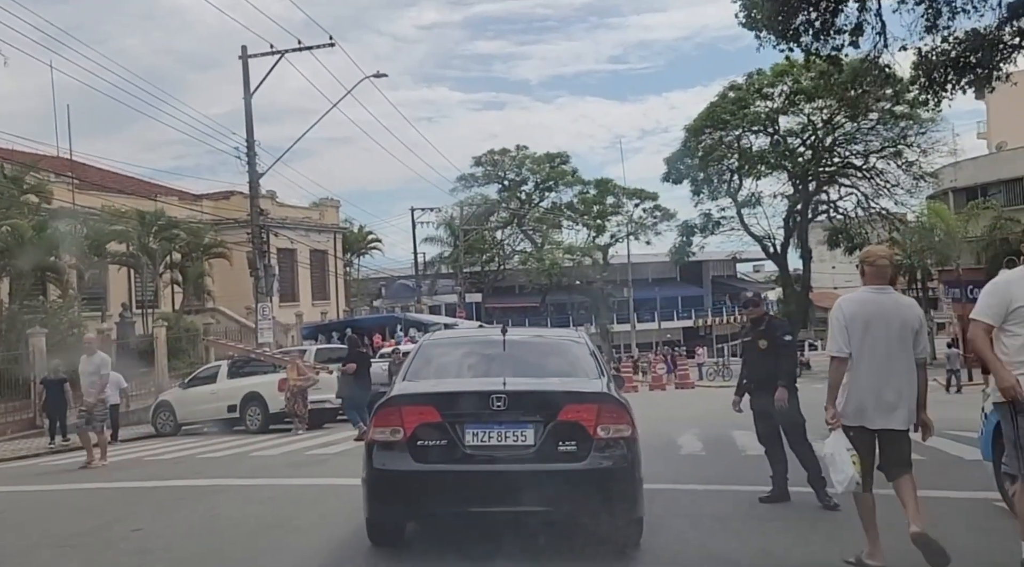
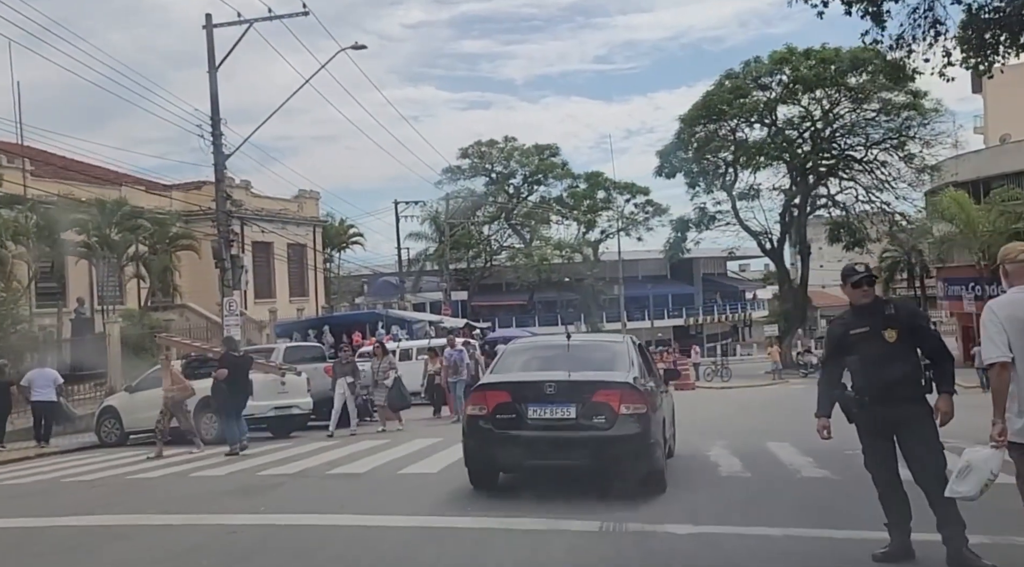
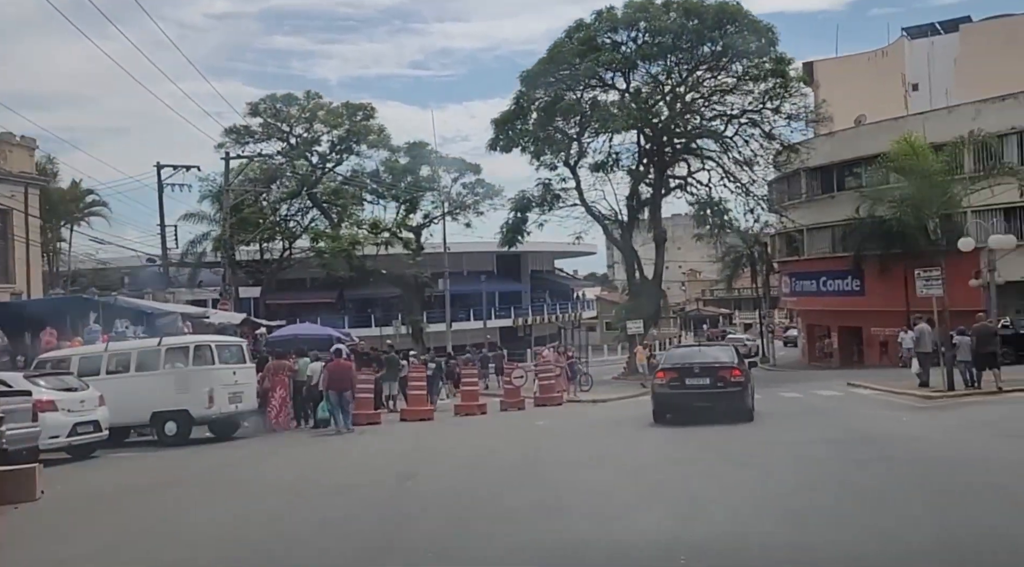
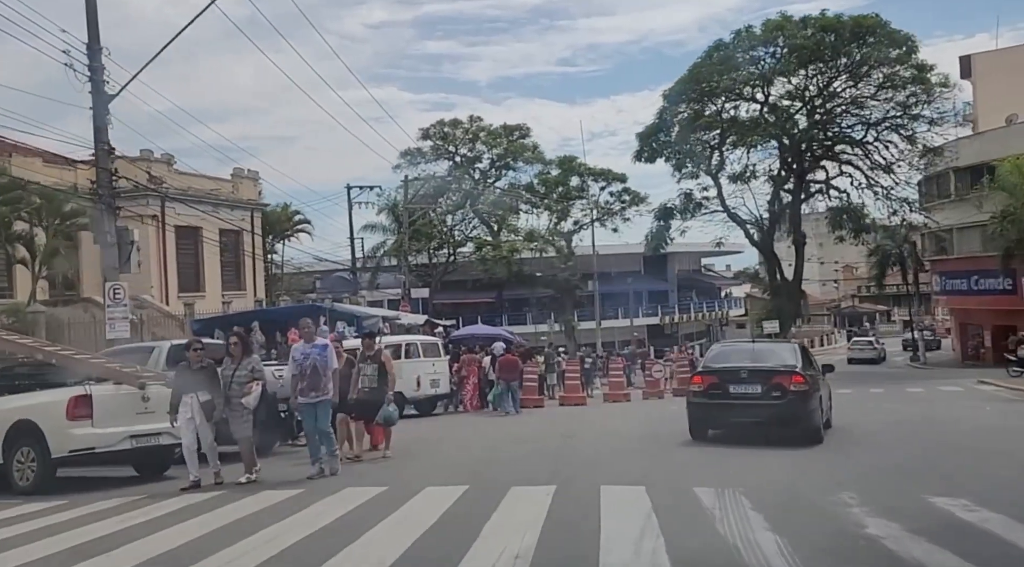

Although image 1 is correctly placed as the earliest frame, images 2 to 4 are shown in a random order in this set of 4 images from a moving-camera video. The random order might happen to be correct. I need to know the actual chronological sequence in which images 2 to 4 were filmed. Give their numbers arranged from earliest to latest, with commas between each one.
2, 4, 3
